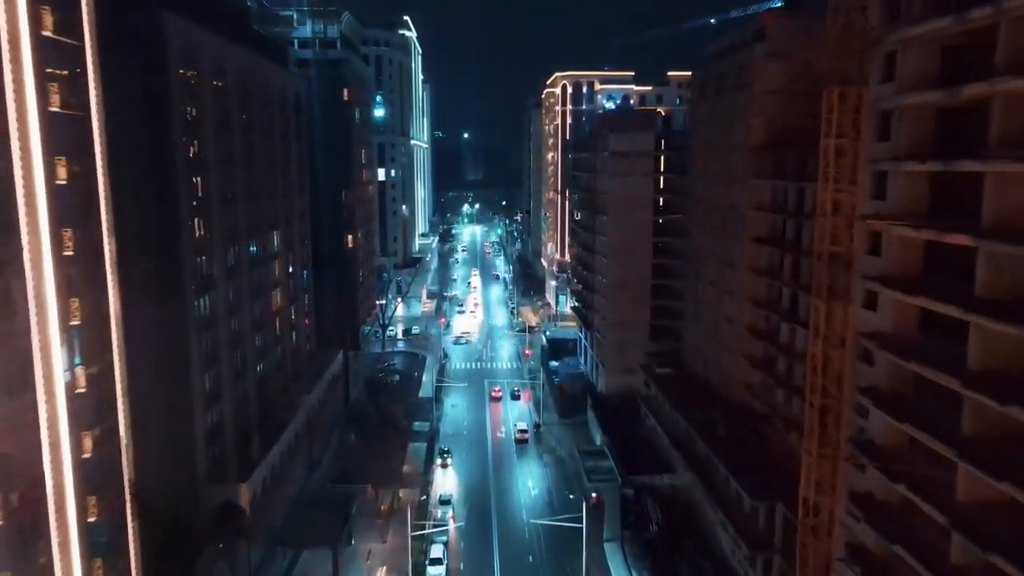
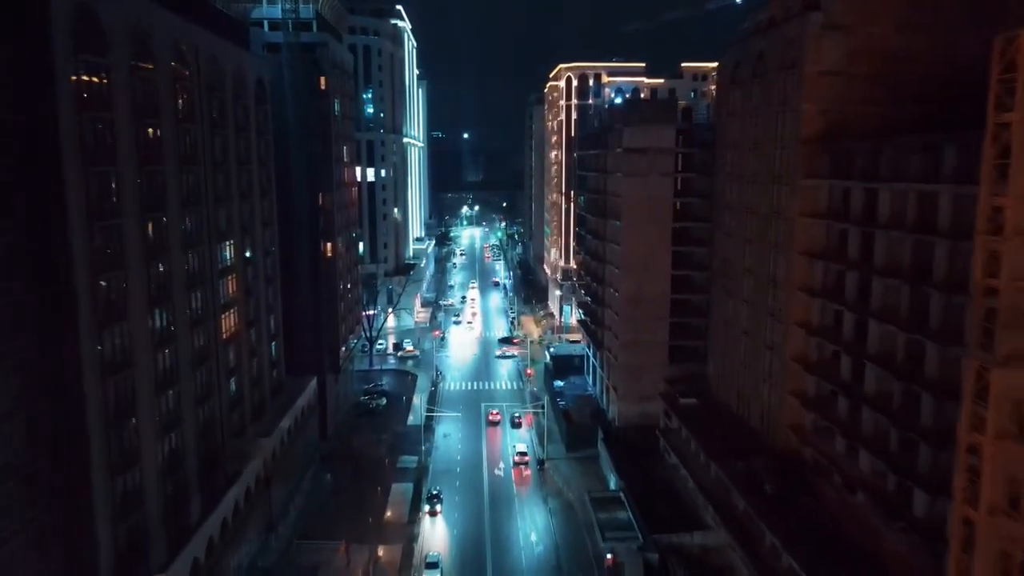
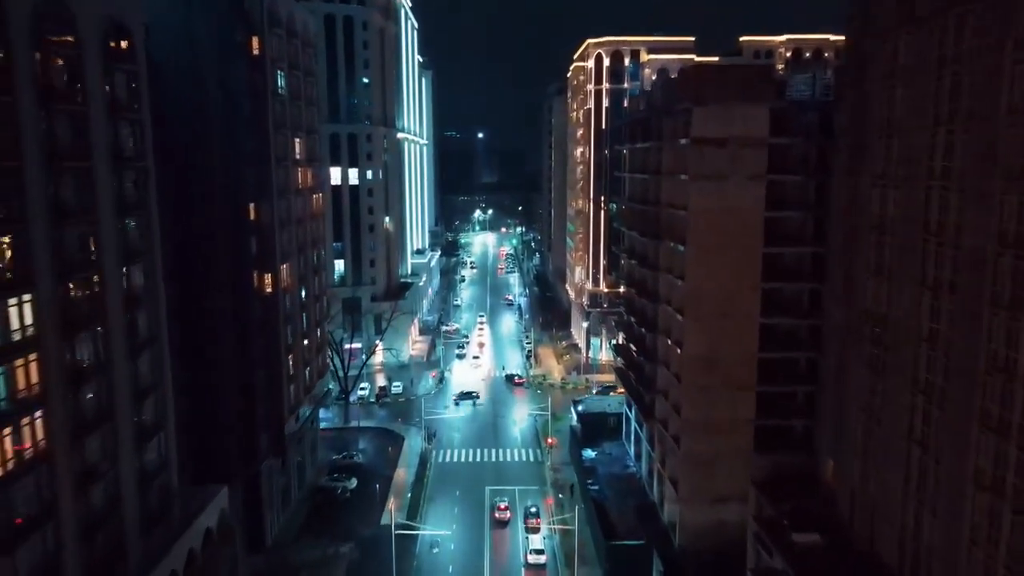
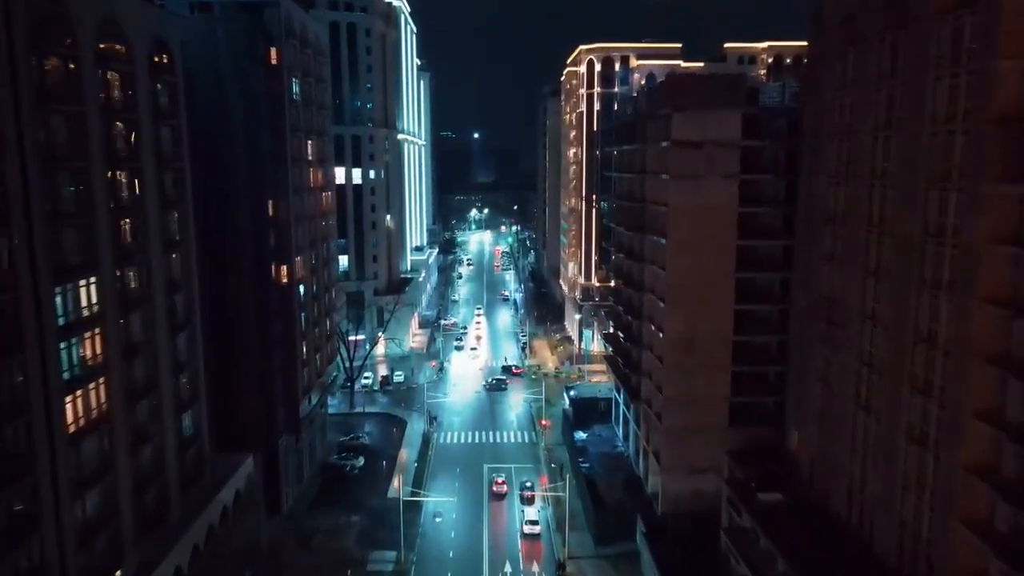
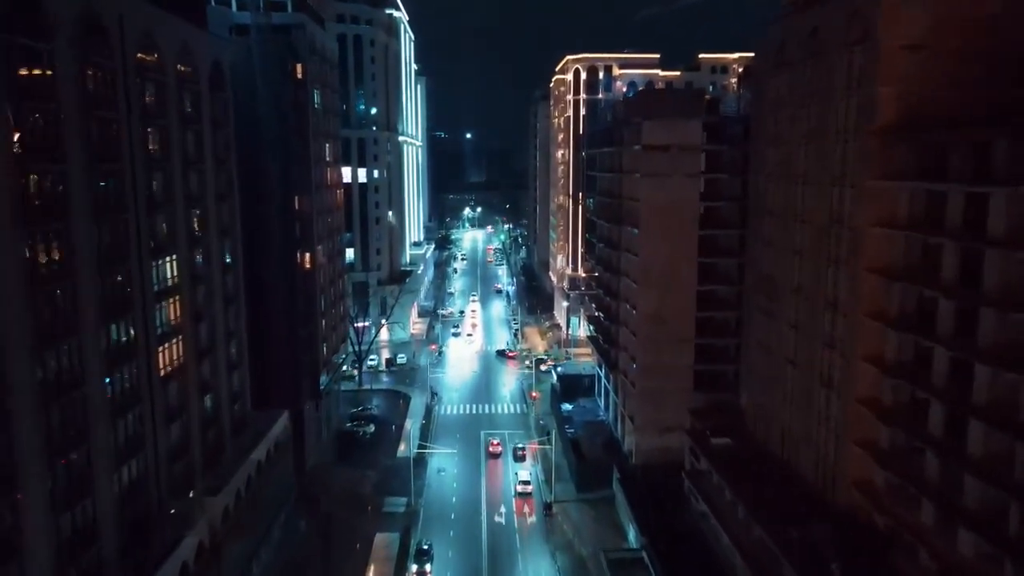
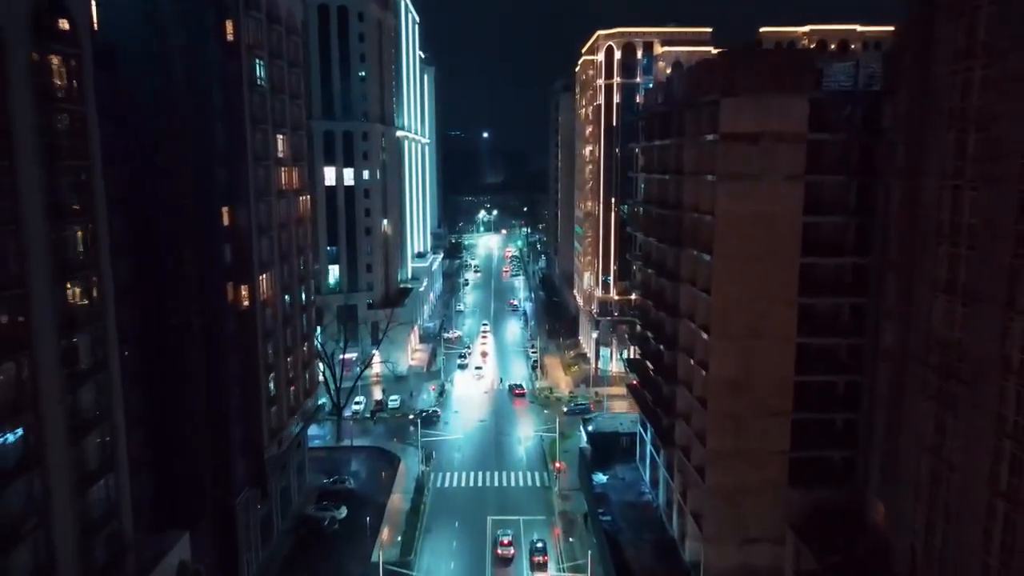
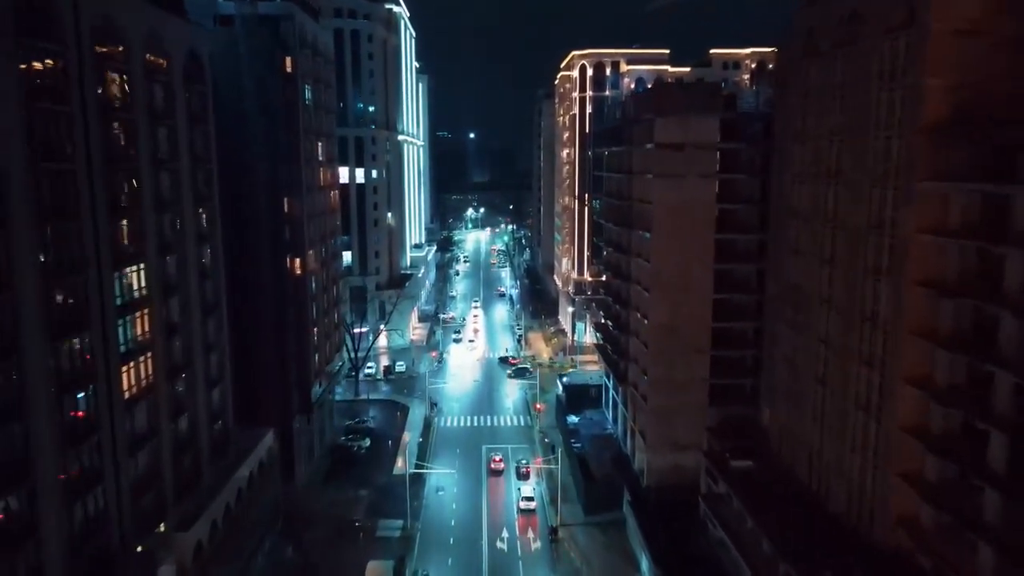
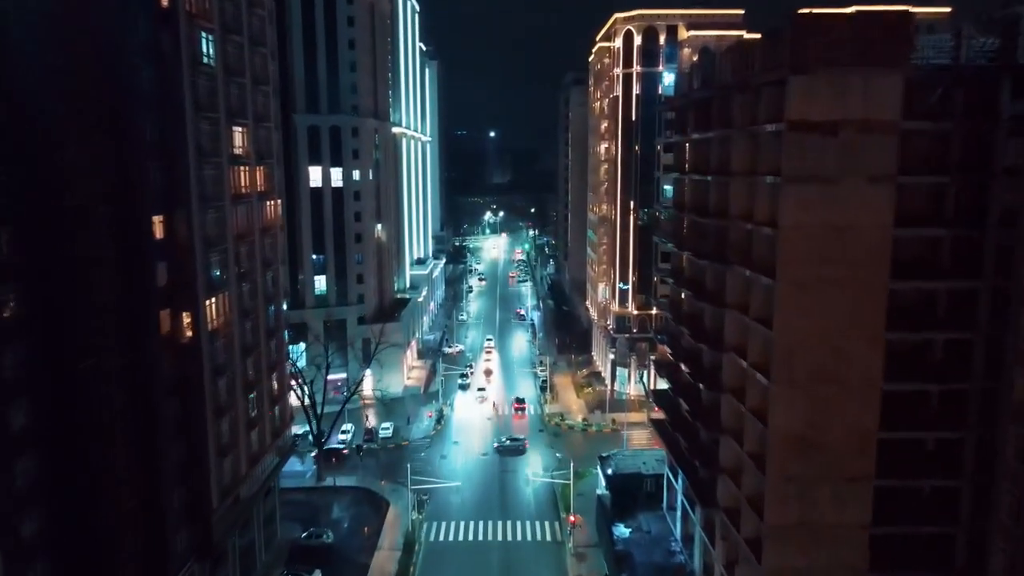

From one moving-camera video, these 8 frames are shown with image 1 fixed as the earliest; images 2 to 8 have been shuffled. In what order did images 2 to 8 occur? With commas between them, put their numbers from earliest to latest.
2, 5, 7, 4, 3, 6, 8
